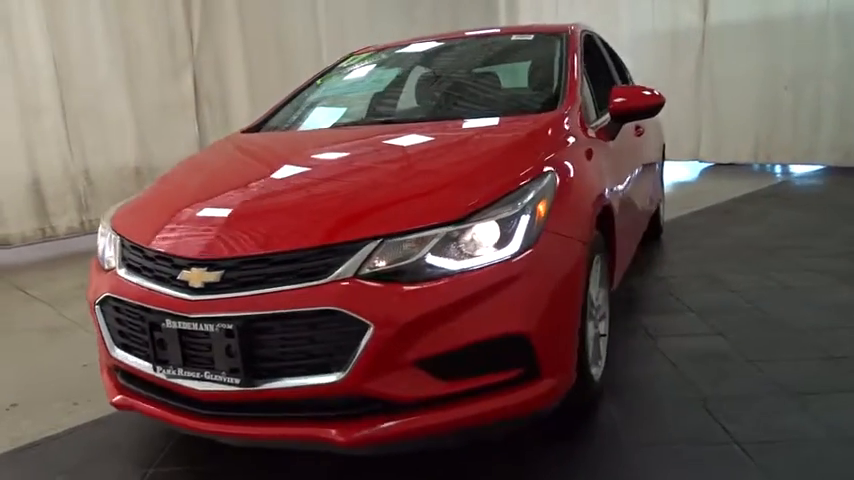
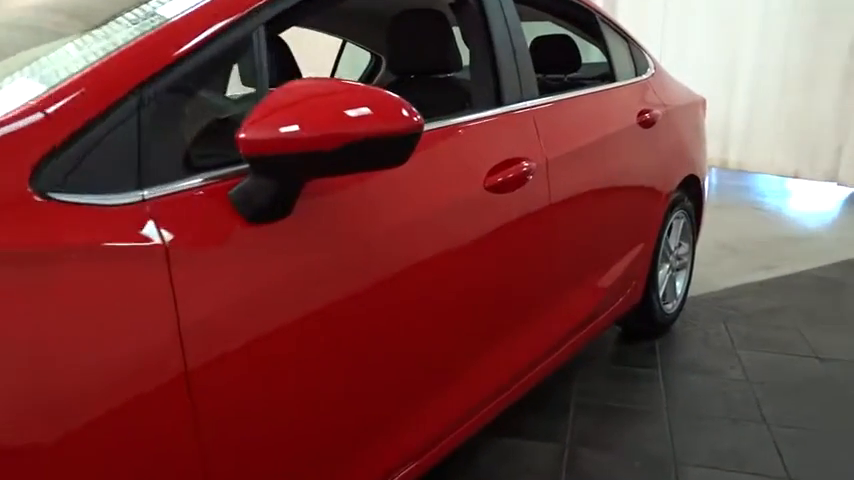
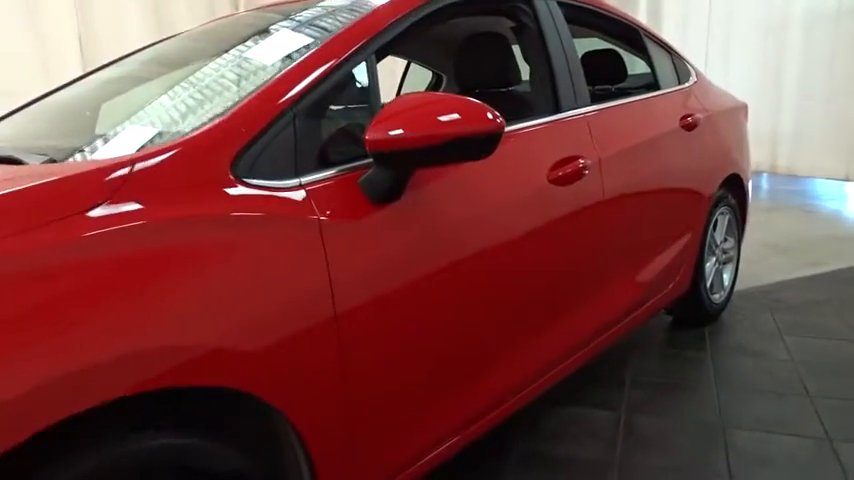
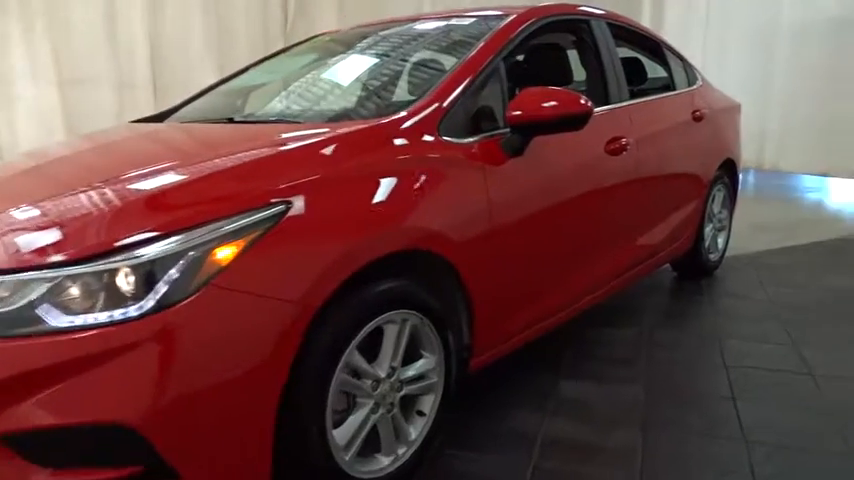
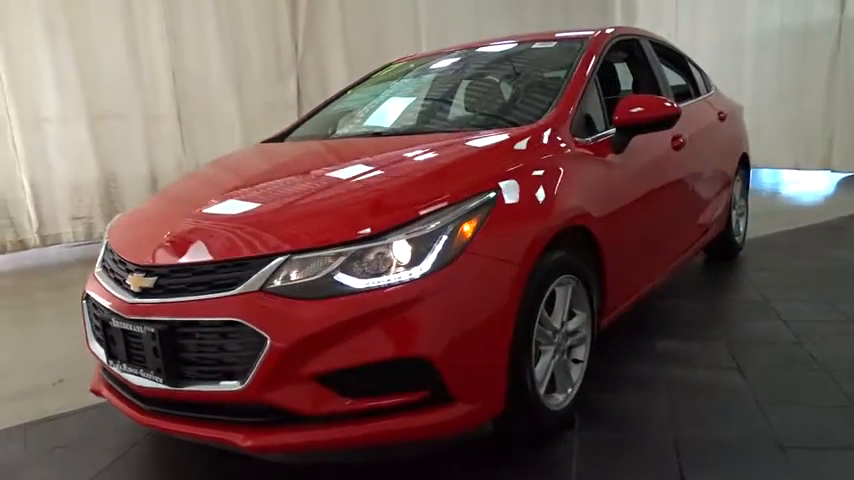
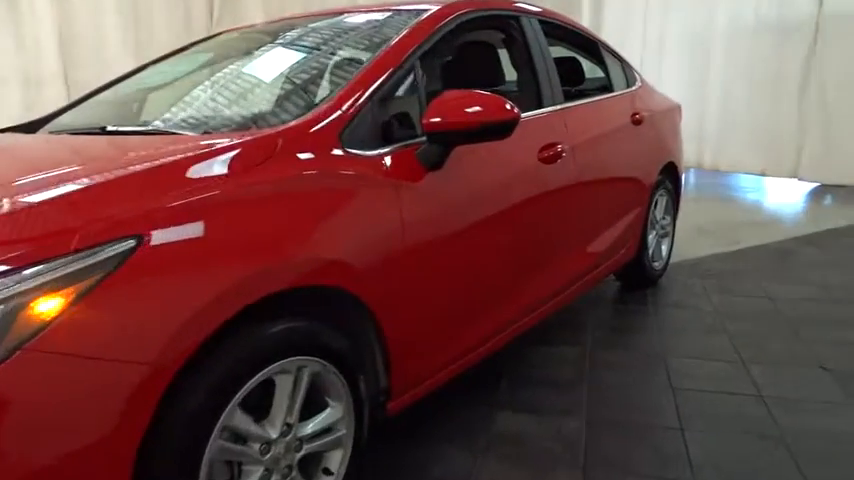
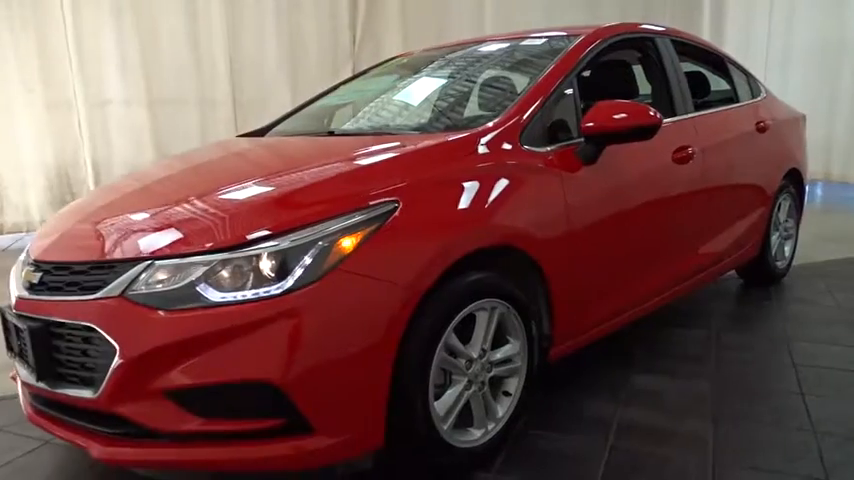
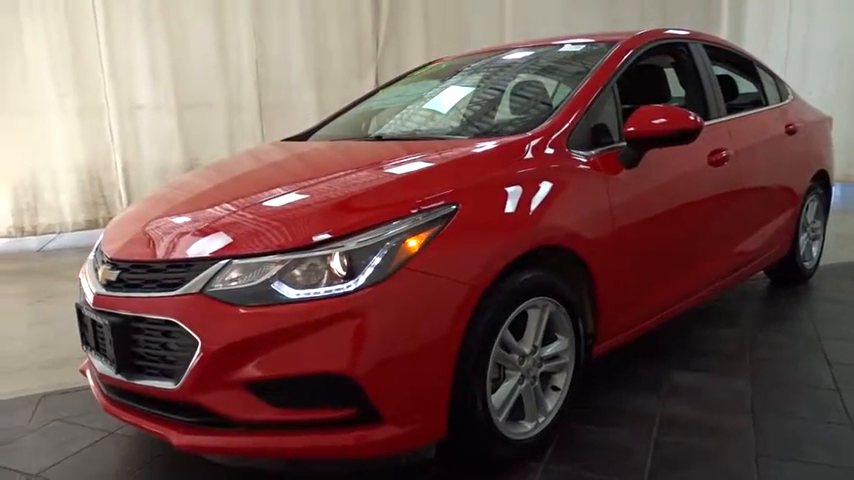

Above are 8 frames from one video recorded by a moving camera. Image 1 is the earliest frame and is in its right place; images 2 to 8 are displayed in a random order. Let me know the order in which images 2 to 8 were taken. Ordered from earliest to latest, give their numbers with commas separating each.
5, 8, 7, 4, 6, 3, 2
